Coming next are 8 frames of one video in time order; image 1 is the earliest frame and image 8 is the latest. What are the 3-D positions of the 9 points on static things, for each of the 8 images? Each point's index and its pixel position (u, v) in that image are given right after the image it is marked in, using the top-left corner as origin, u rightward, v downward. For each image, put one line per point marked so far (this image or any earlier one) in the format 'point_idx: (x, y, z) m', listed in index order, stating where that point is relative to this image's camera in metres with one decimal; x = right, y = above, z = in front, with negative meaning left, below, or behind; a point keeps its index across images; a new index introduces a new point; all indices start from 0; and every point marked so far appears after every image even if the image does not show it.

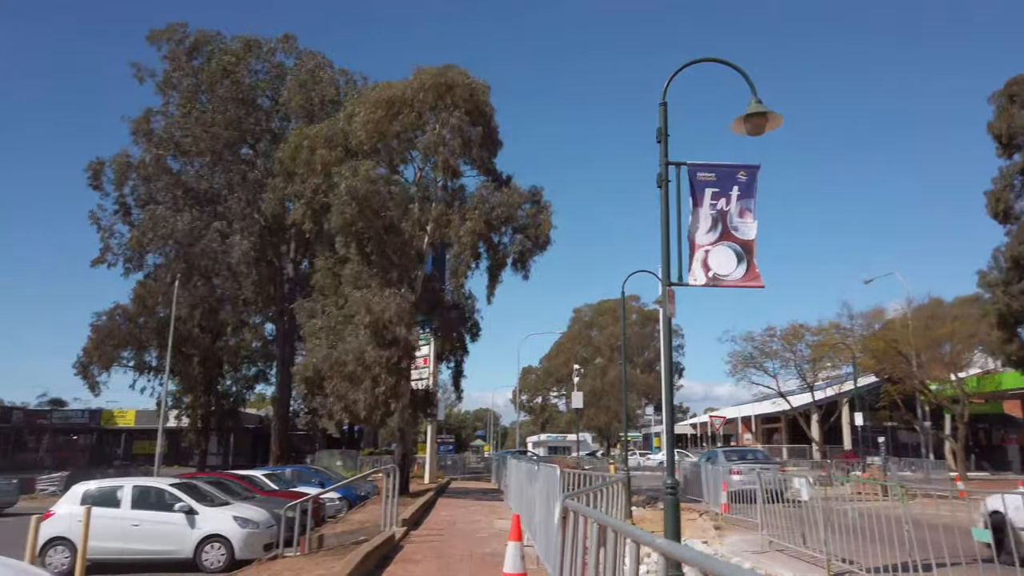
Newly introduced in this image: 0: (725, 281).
0: (+2.6, +0.1, +9.6) m
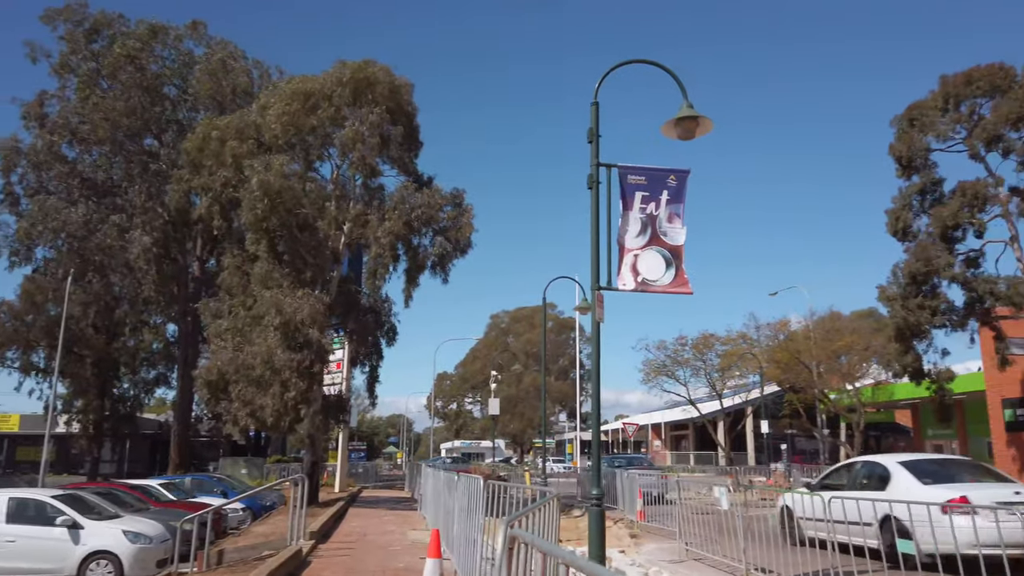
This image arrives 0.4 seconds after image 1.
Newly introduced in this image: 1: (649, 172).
0: (+1.7, 0.0, +9.4) m
1: (+1.7, +1.4, +9.7) m
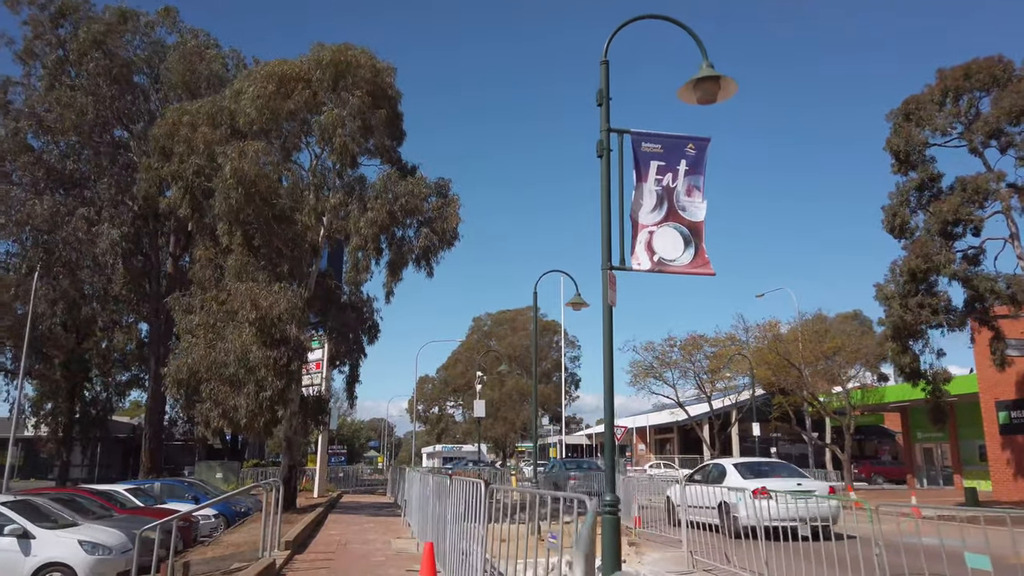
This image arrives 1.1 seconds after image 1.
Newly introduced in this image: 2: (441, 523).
0: (+1.7, +0.2, +8.4) m
1: (+1.7, +1.6, +8.7) m
2: (-1.4, -4.6, +15.4) m
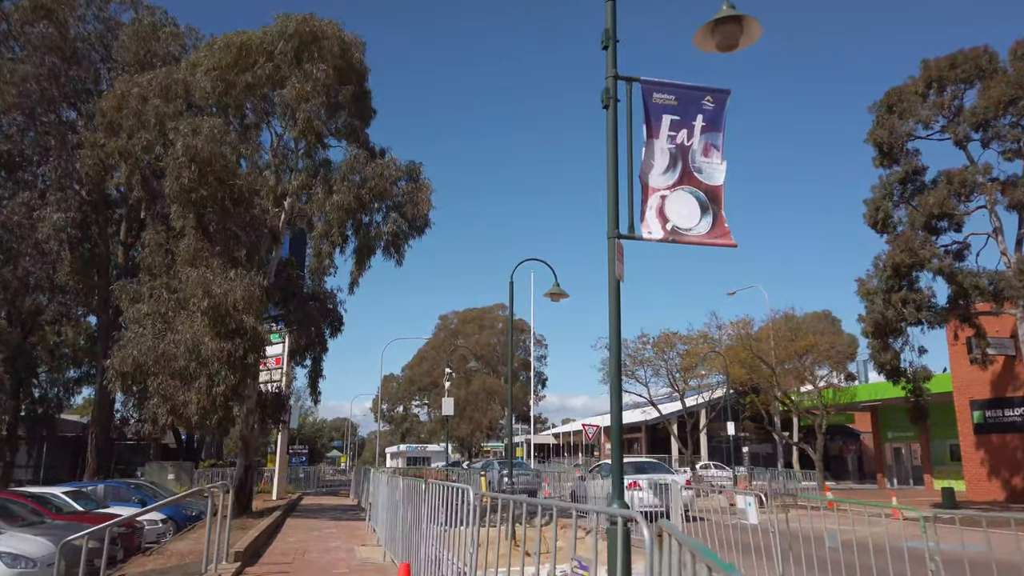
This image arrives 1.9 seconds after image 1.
0: (+1.6, +0.5, +7.2) m
1: (+1.6, +1.9, +7.5) m
2: (-1.8, -4.3, +14.1) m
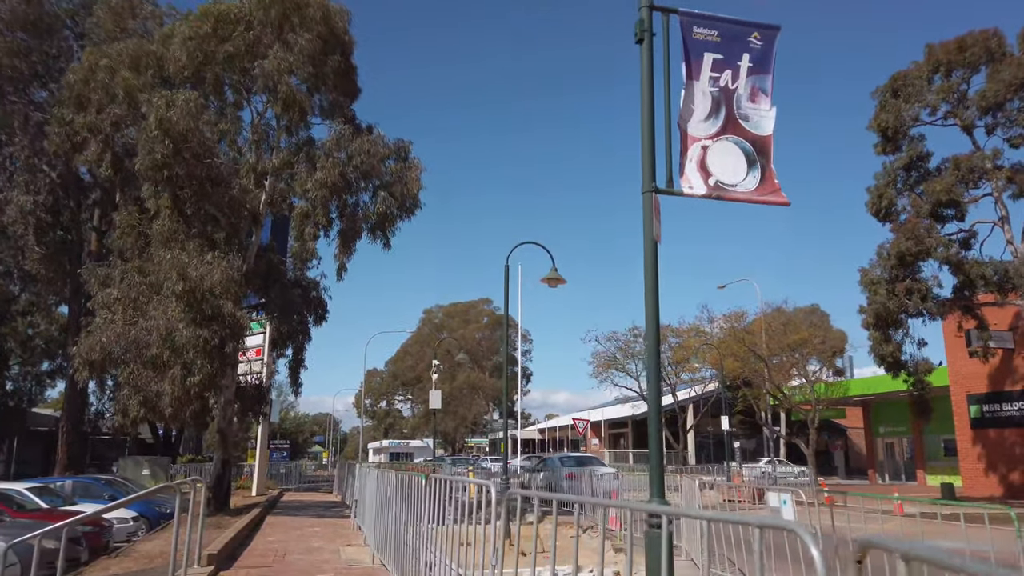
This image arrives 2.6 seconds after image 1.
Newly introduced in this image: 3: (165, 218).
0: (+1.8, +0.8, +6.2) m
1: (+1.7, +2.2, +6.5) m
2: (-1.8, -4.0, +13.1) m
3: (-8.4, +1.7, +19.1) m
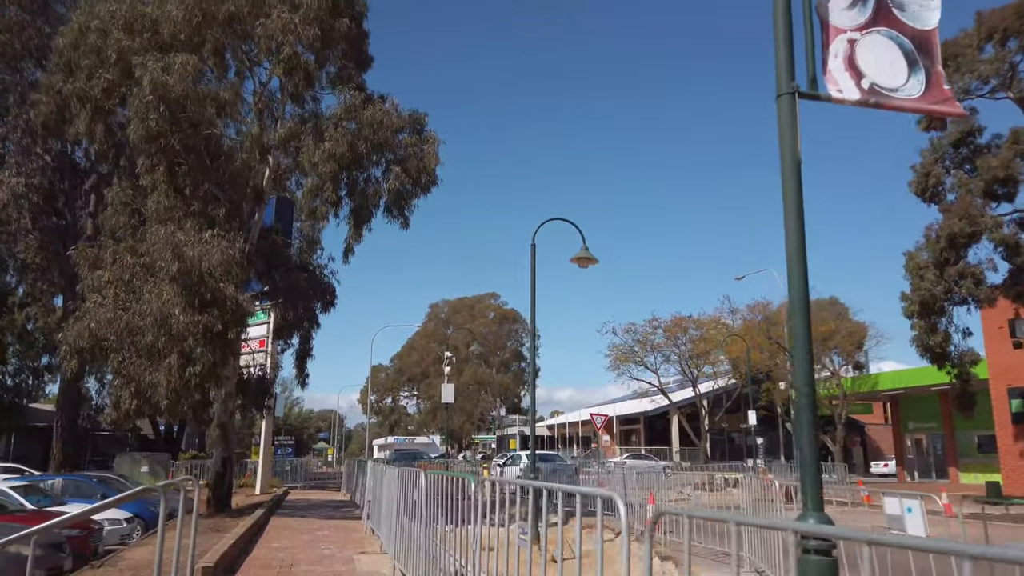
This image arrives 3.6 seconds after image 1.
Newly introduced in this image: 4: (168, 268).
0: (+2.3, +1.1, +4.6) m
1: (+2.3, +2.5, +4.9) m
2: (-1.3, -3.6, +11.5) m
3: (-7.9, +2.1, +17.5) m
4: (-7.2, +0.4, +16.5) m
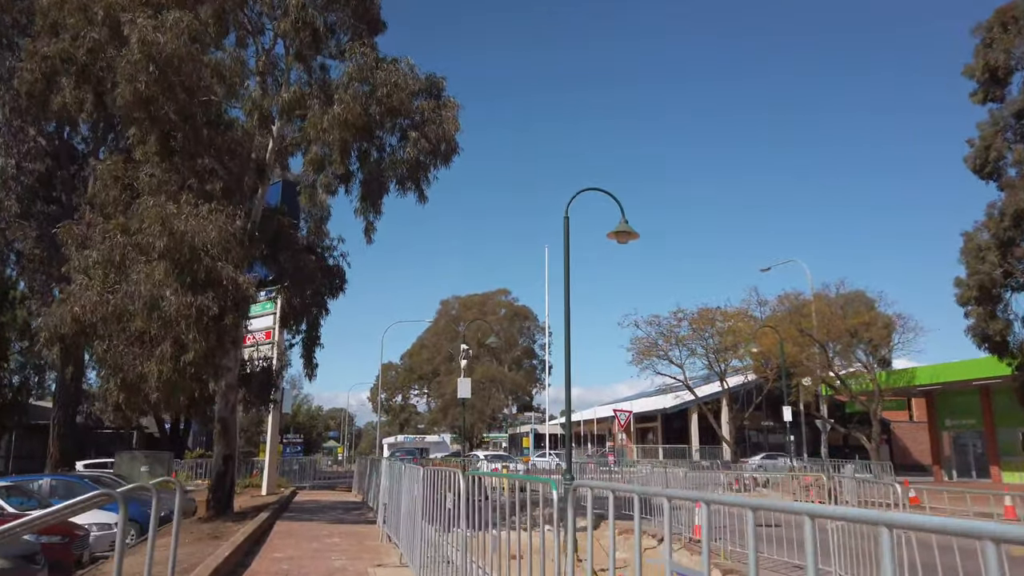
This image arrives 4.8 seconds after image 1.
0: (+2.7, +1.5, +2.9) m
1: (+2.7, +2.9, +3.2) m
2: (-0.8, -3.2, +9.8) m
3: (-7.3, +2.5, +15.9) m
4: (-6.6, +0.8, +14.8) m
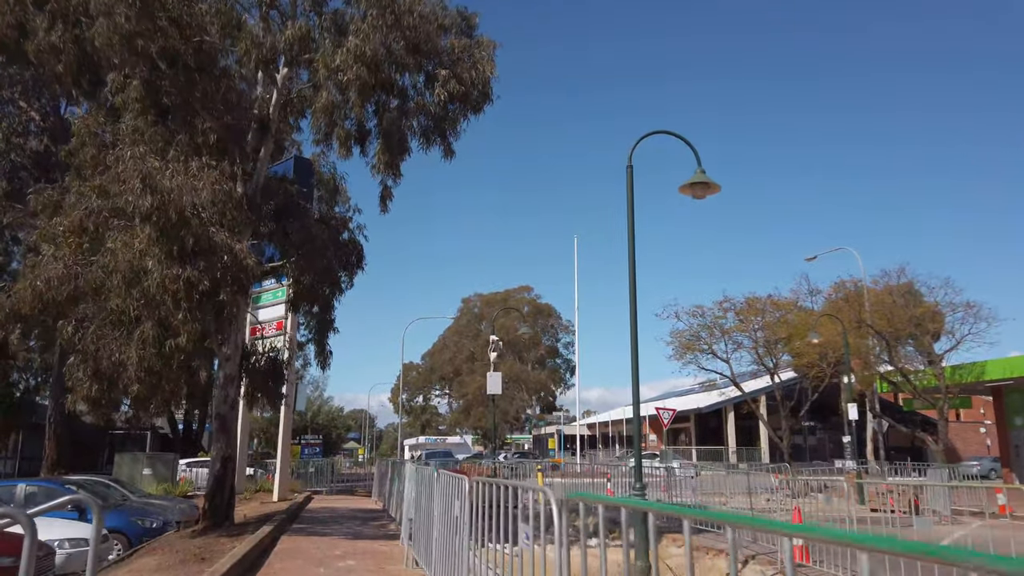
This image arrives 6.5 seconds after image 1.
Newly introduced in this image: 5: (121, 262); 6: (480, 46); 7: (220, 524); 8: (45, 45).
0: (+3.2, +2.1, +0.2) m
1: (+3.2, +3.5, +0.5) m
2: (-0.1, -2.7, +7.2) m
3: (-6.5, +3.0, +13.4) m
4: (-5.9, +1.3, +12.4) m
5: (-6.2, +0.4, +12.4) m
6: (-0.6, +4.4, +14.7) m
7: (-5.6, -4.5, +15.2) m
8: (-8.8, +4.6, +14.8) m
